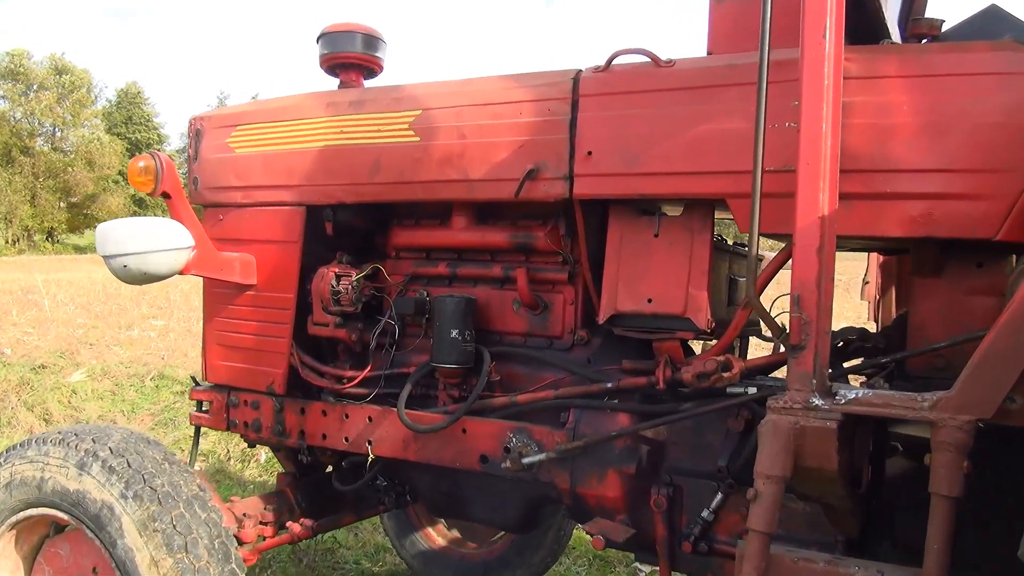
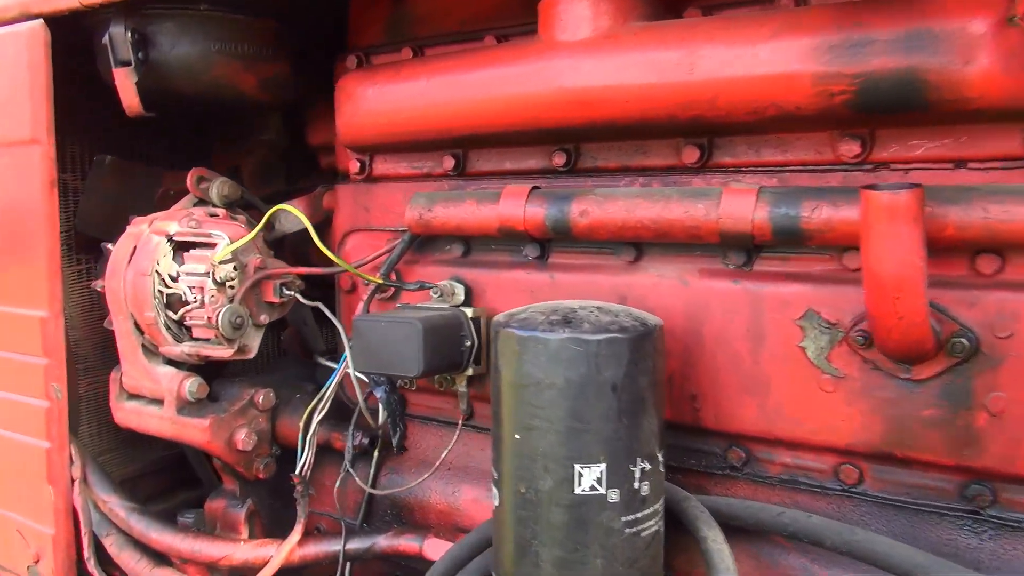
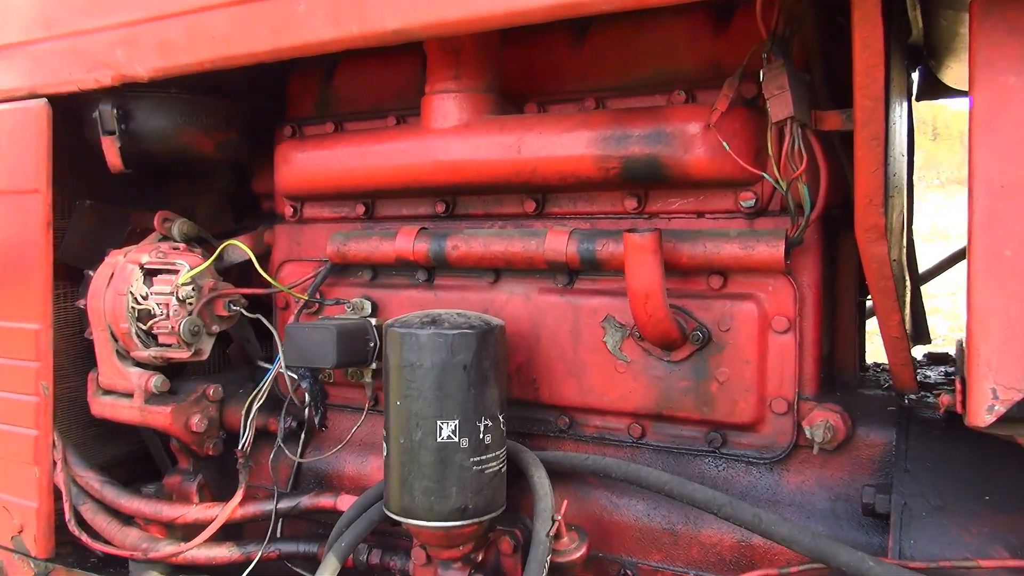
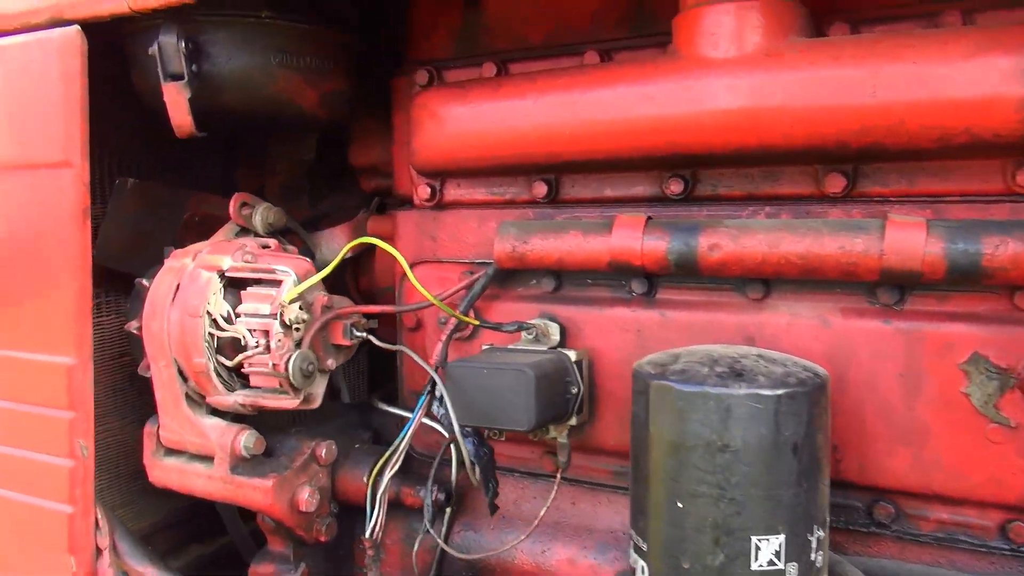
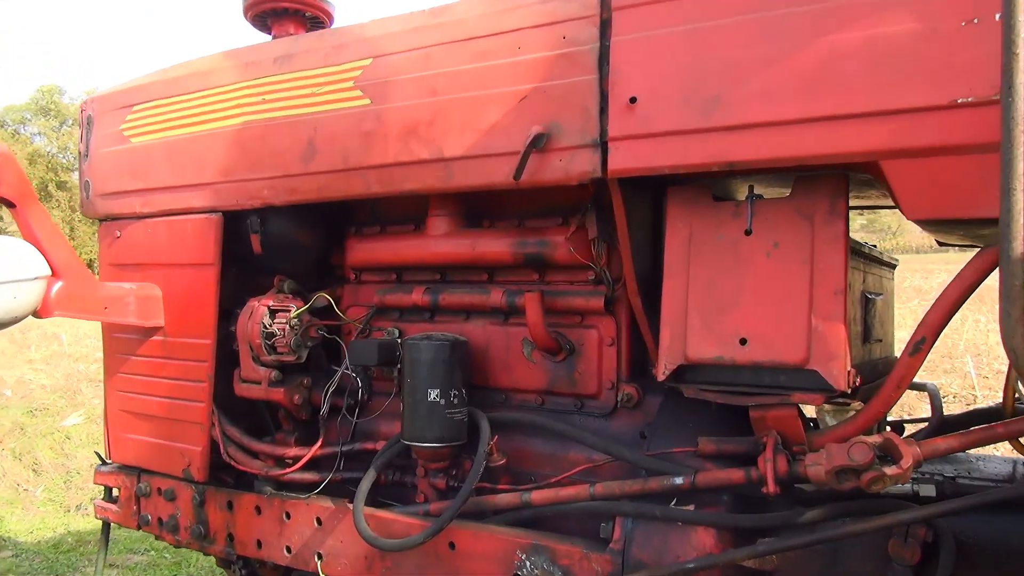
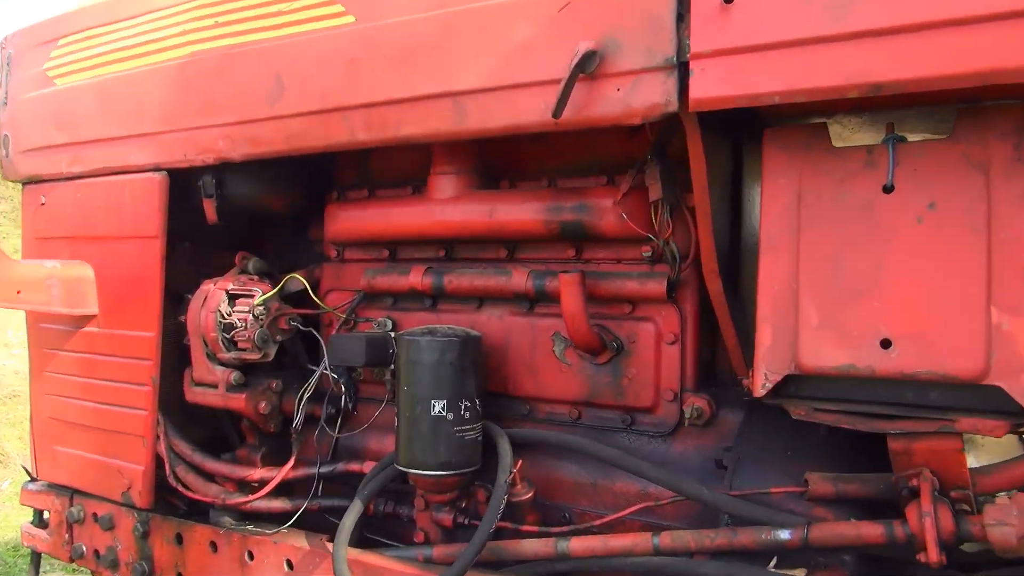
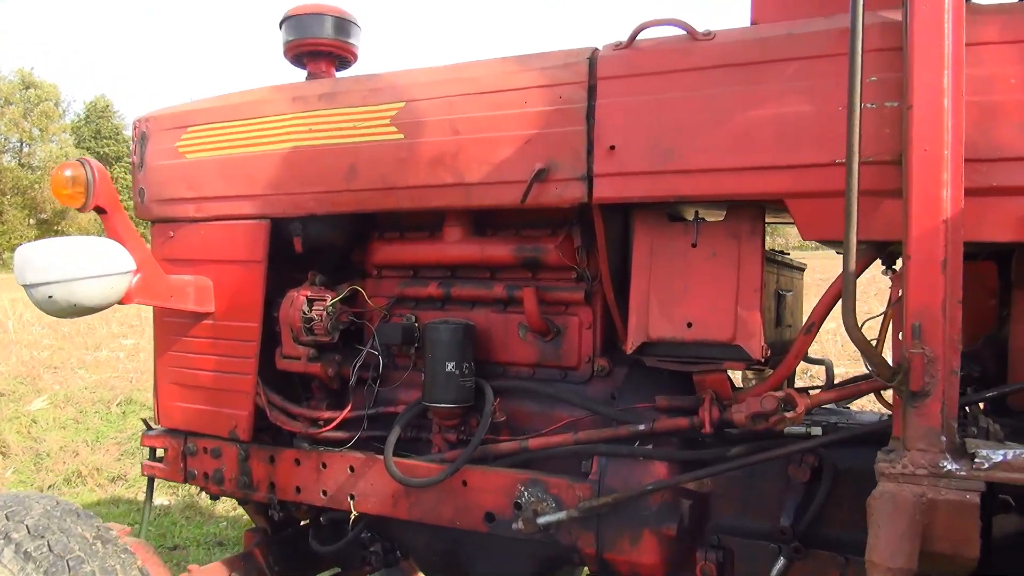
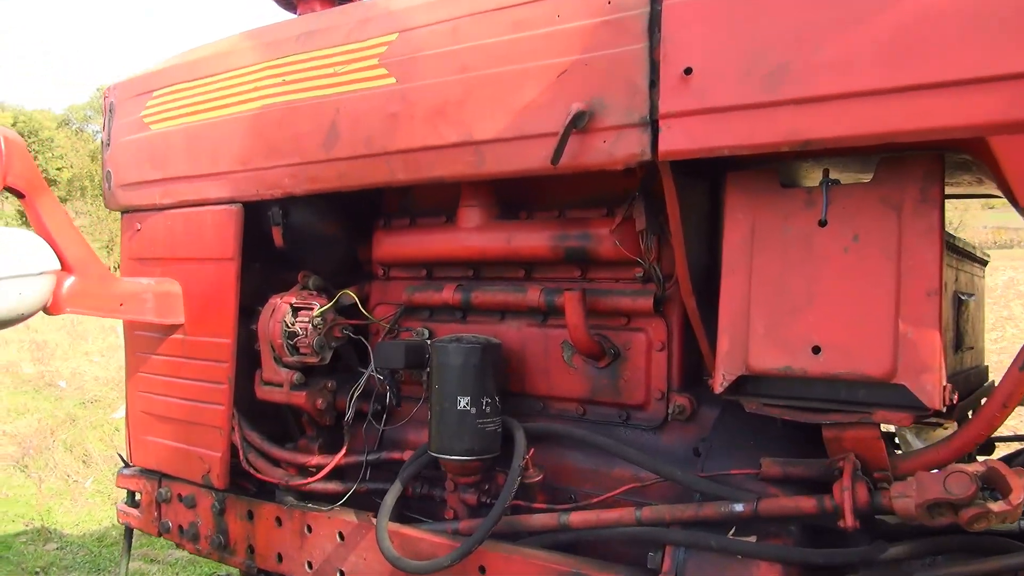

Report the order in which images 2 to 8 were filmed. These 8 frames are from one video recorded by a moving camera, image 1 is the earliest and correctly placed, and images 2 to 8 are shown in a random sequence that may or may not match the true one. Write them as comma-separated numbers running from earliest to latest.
7, 5, 8, 6, 3, 2, 4
